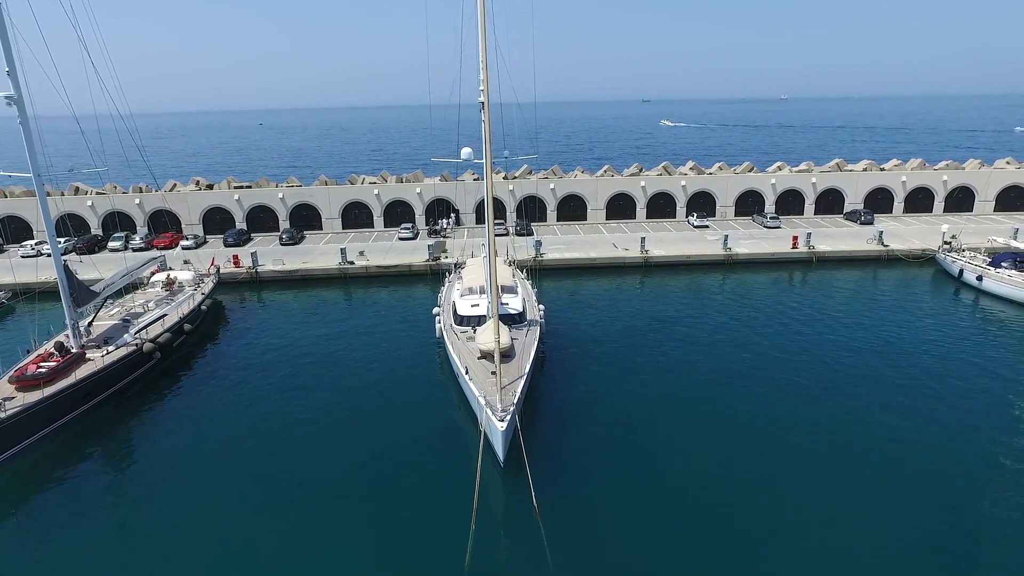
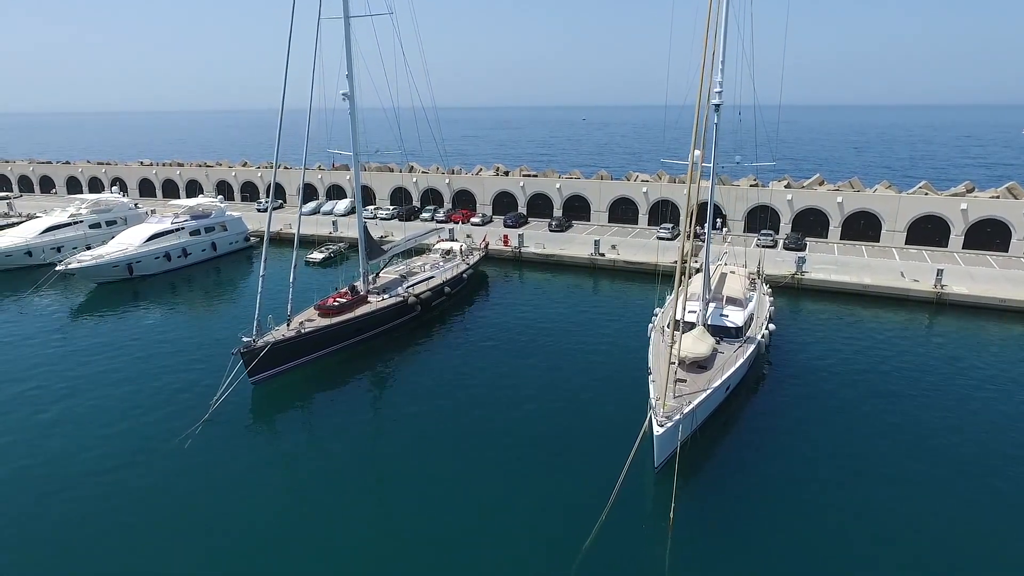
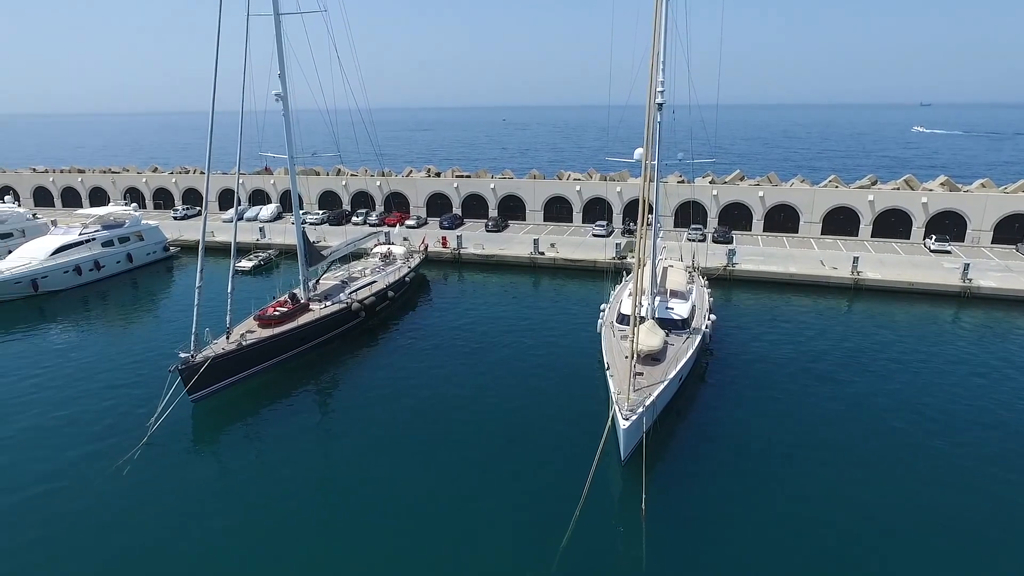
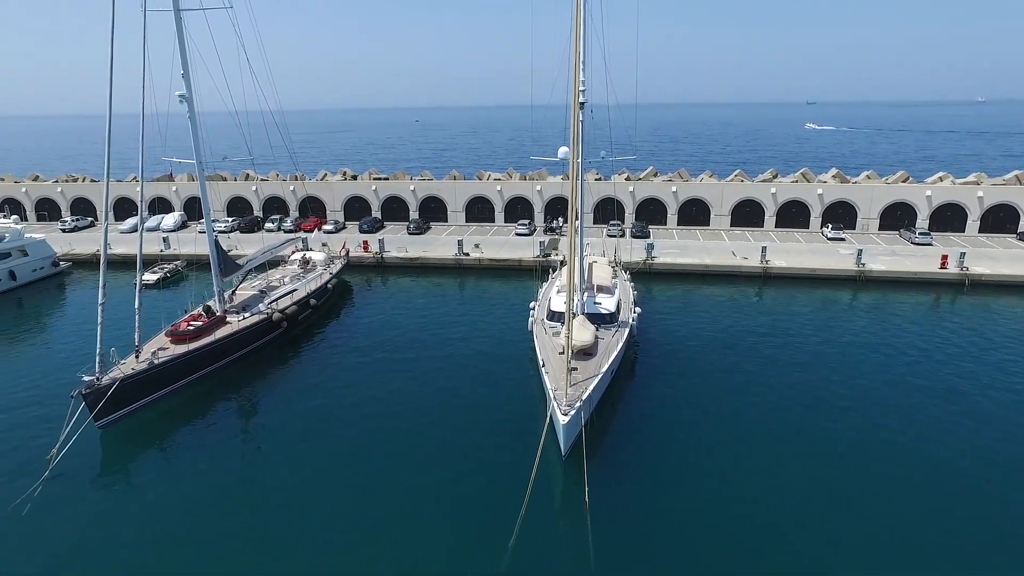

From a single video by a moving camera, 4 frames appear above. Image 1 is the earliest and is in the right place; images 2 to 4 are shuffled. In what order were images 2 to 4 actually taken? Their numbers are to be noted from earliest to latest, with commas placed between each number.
4, 3, 2
